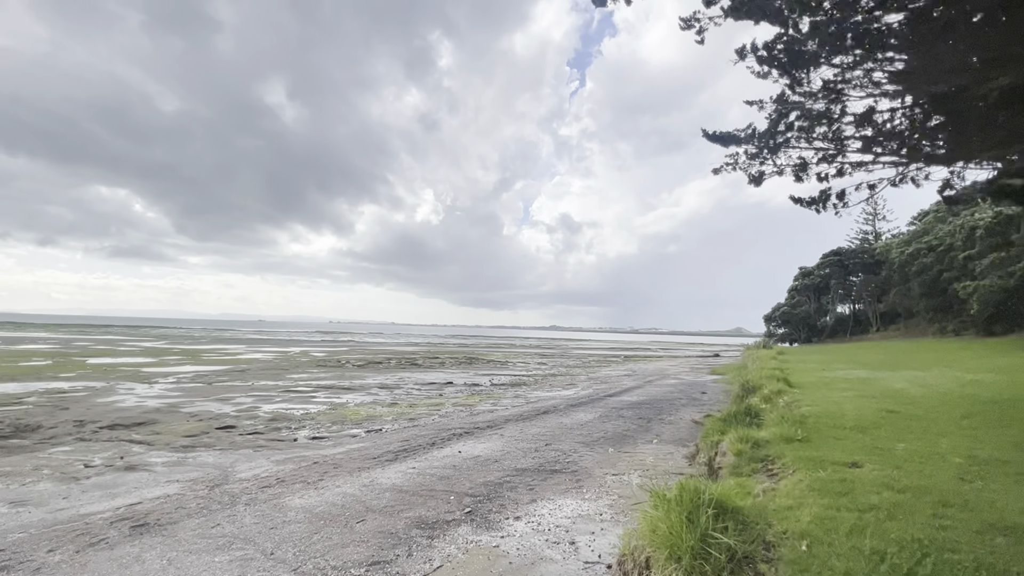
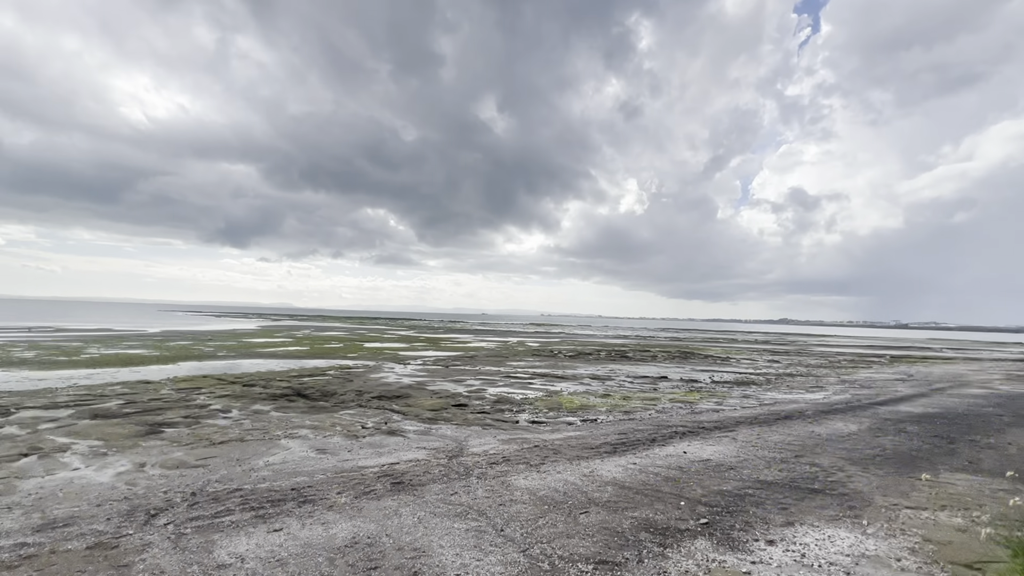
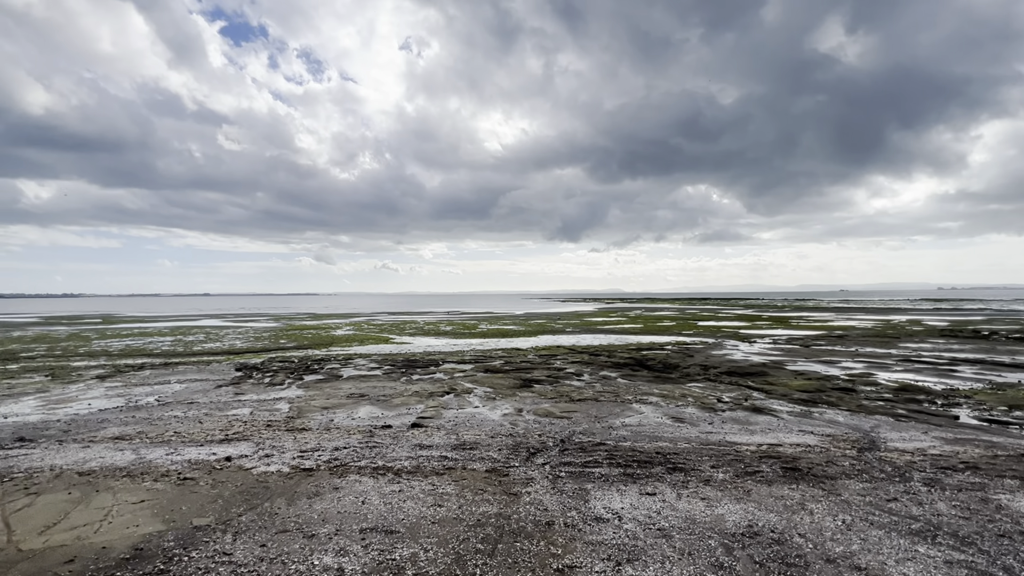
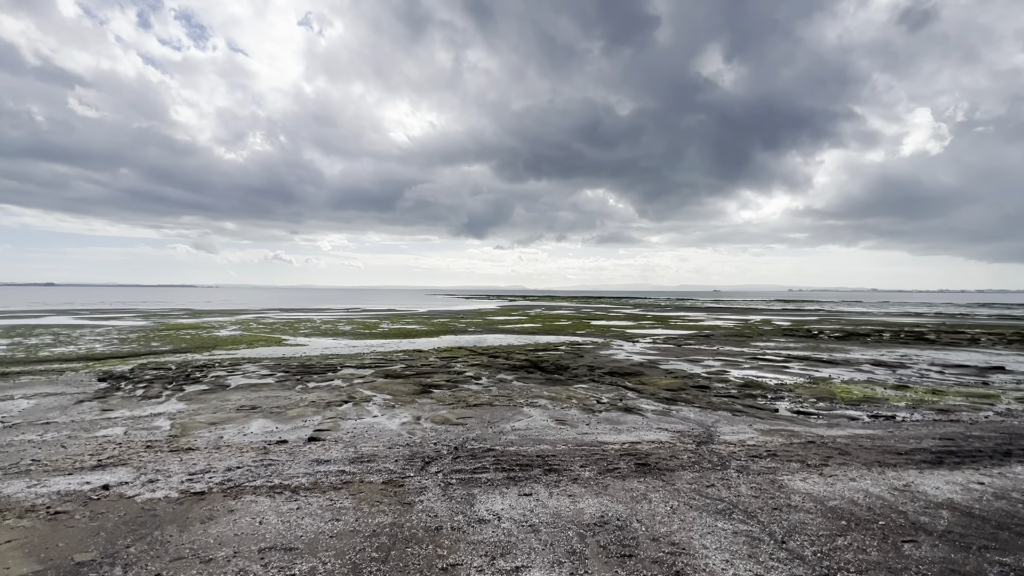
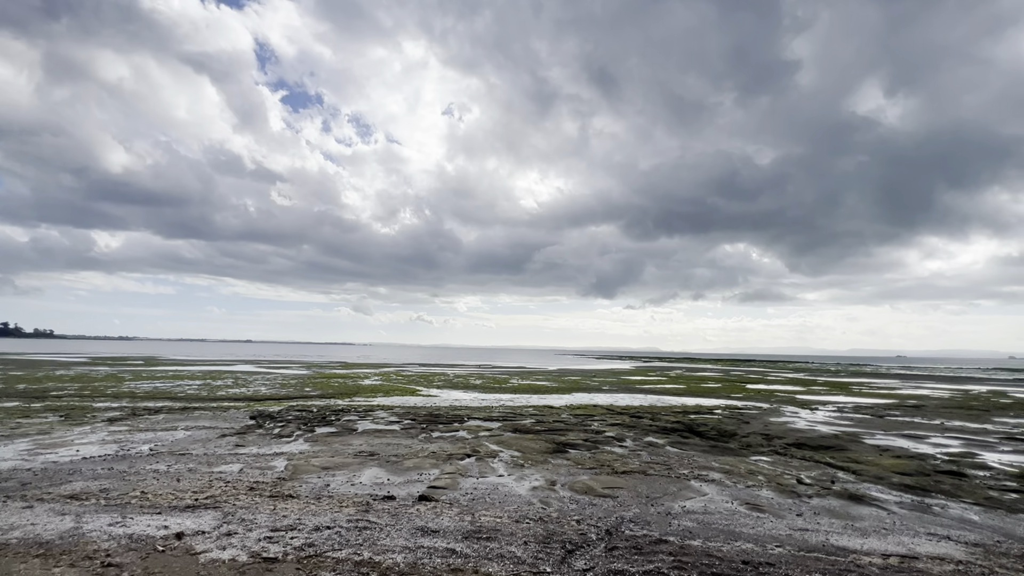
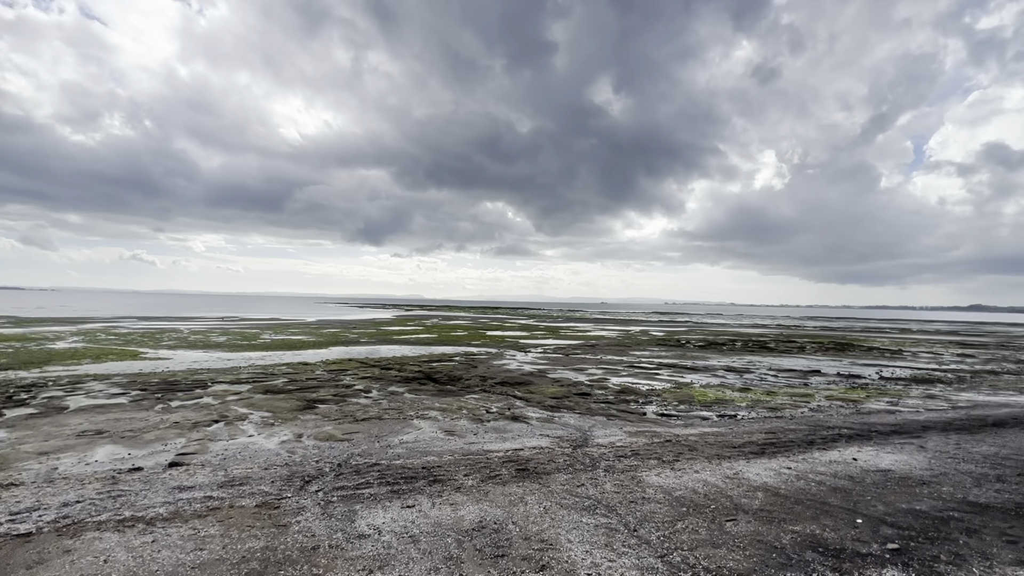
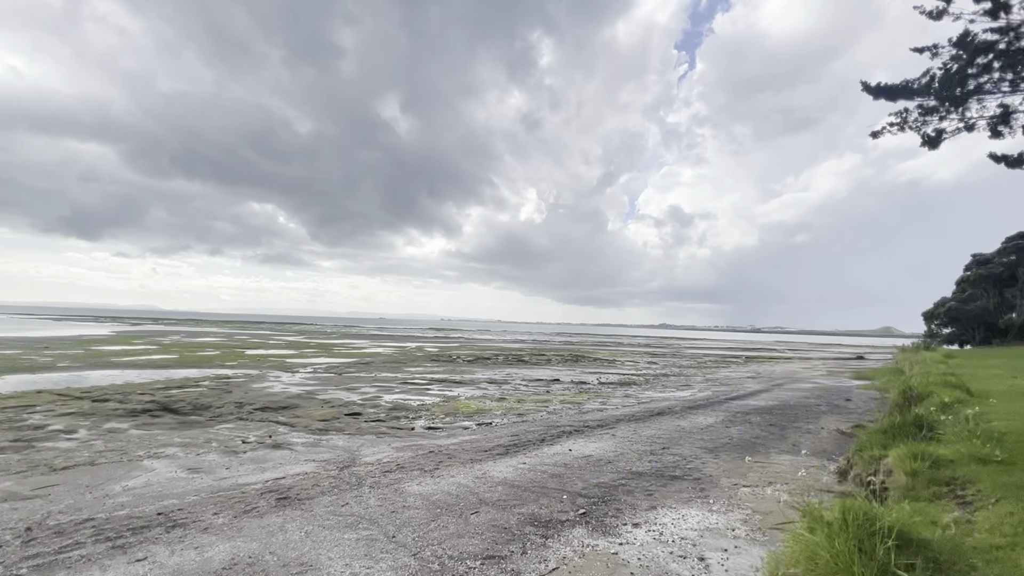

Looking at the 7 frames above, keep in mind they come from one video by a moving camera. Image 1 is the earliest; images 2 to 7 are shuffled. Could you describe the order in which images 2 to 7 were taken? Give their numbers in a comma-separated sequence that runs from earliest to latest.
7, 2, 6, 4, 3, 5
